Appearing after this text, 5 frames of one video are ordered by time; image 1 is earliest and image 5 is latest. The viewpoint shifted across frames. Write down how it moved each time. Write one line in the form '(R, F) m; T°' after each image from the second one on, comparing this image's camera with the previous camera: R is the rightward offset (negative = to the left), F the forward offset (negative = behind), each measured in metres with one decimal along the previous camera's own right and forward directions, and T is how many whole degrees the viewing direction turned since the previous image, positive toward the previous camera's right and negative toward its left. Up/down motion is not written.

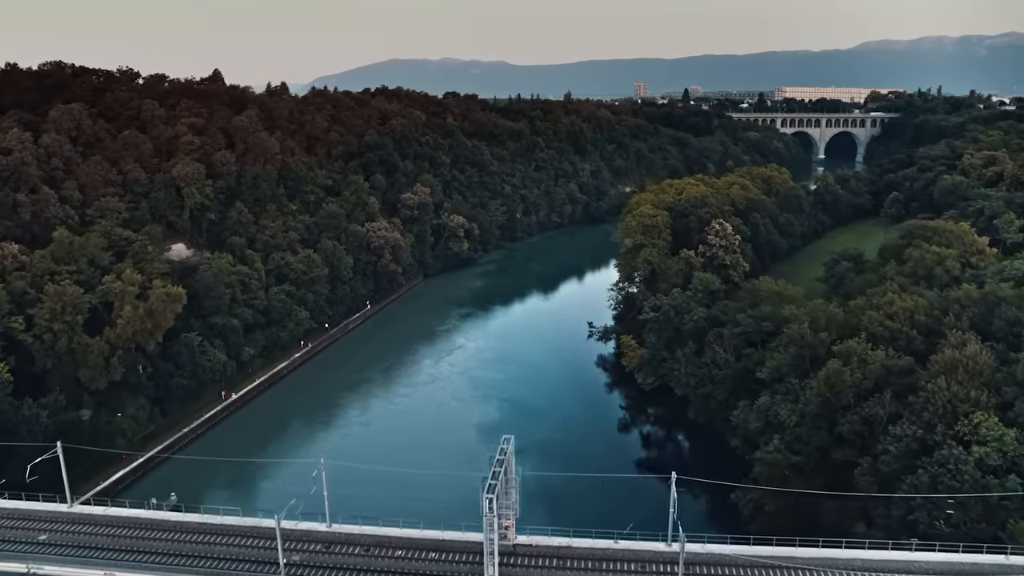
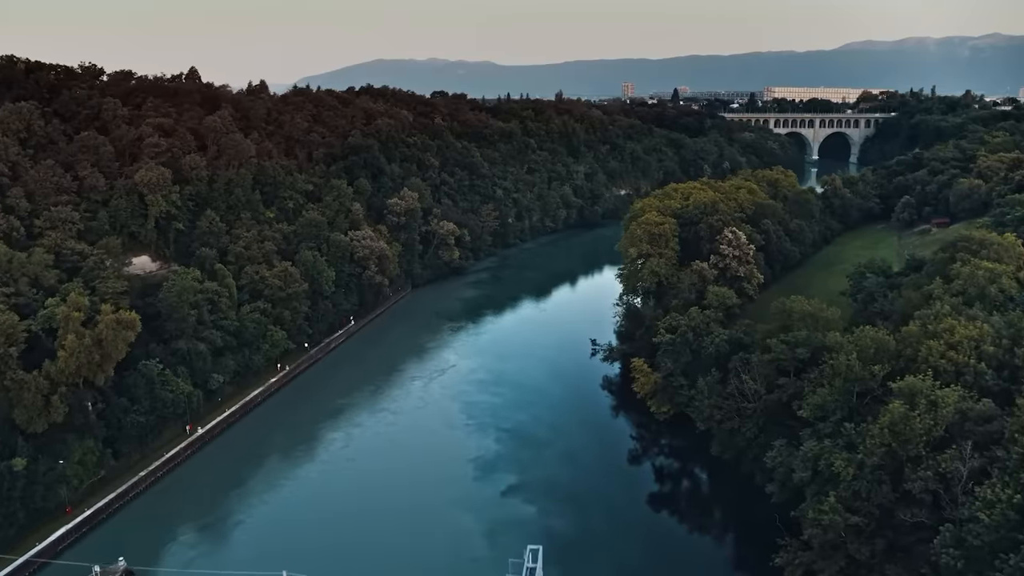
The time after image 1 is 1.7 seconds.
(-0.6, +3.8) m; +1°
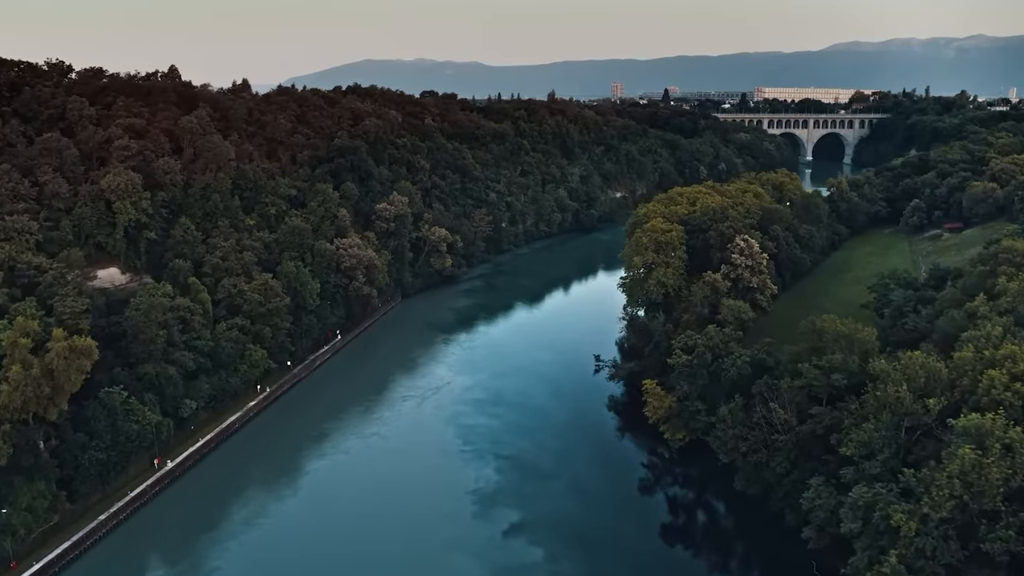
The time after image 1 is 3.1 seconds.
(-0.5, +2.9) m; +1°
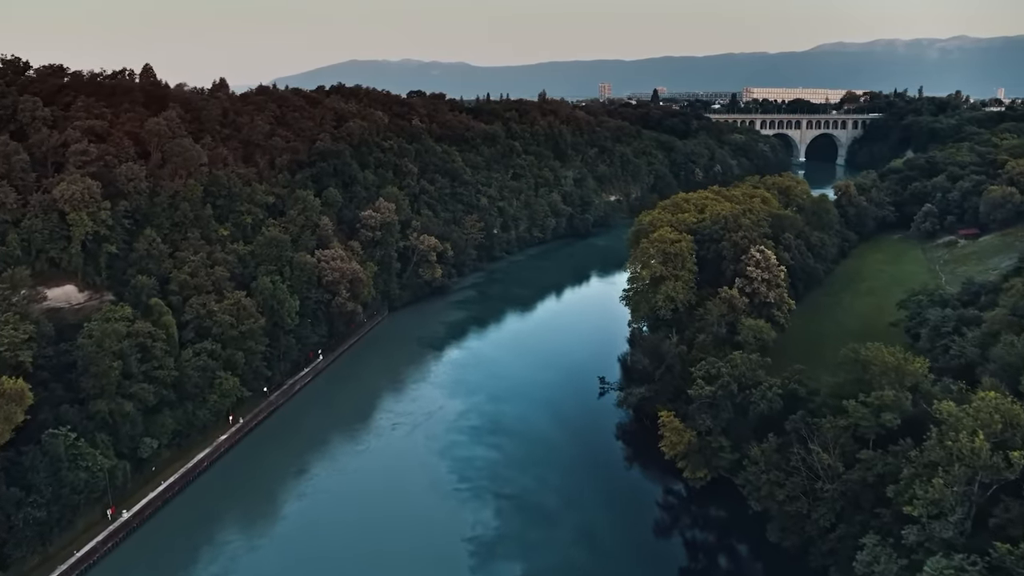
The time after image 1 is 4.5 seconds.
(-0.5, +3.3) m; +1°
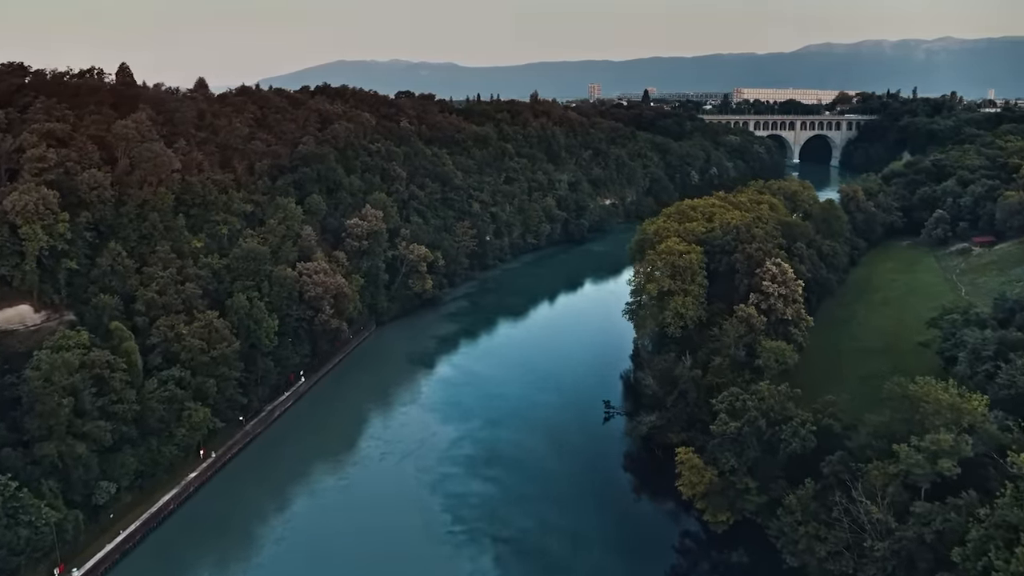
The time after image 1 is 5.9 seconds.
(-0.4, +2.9) m; +1°
